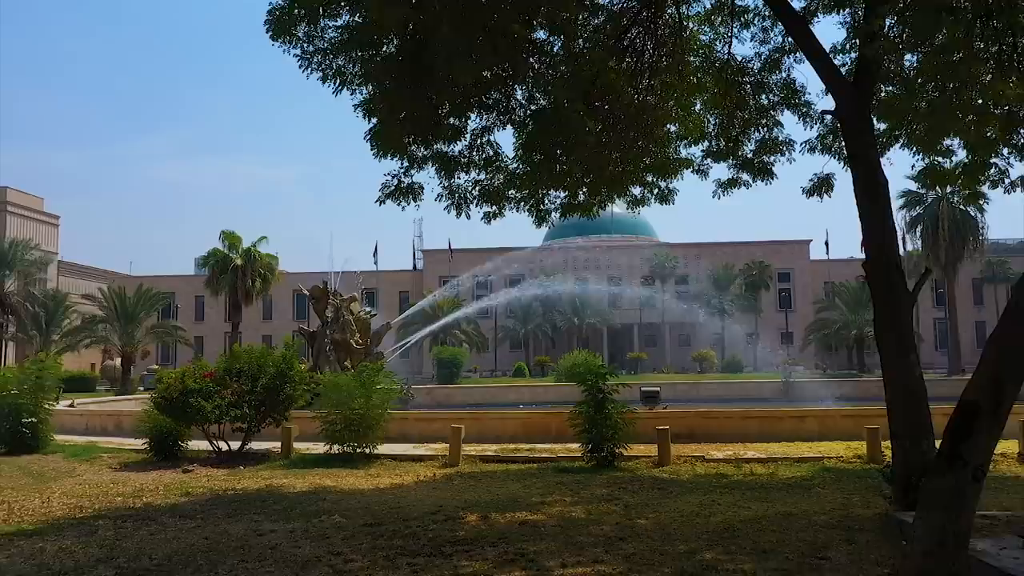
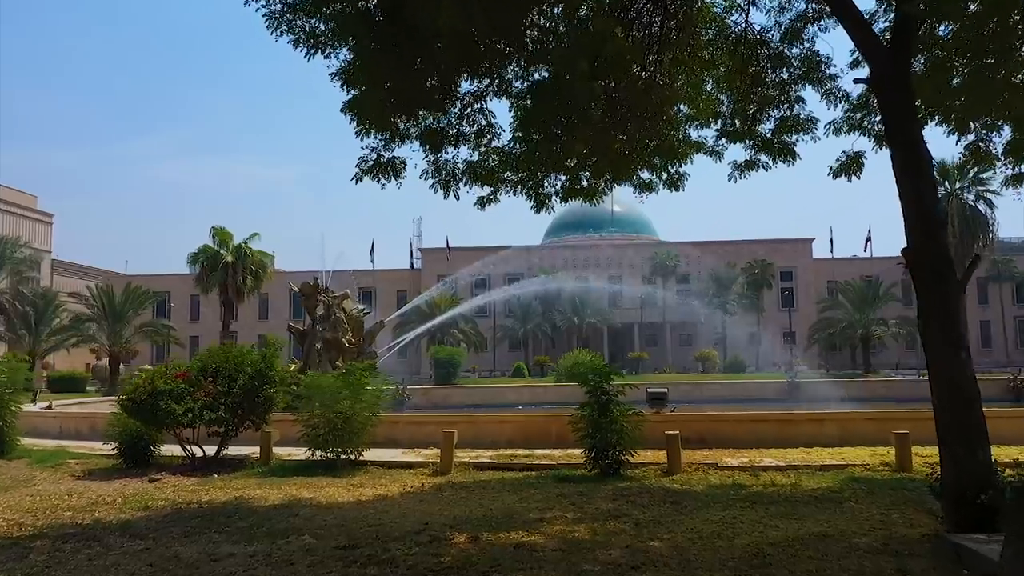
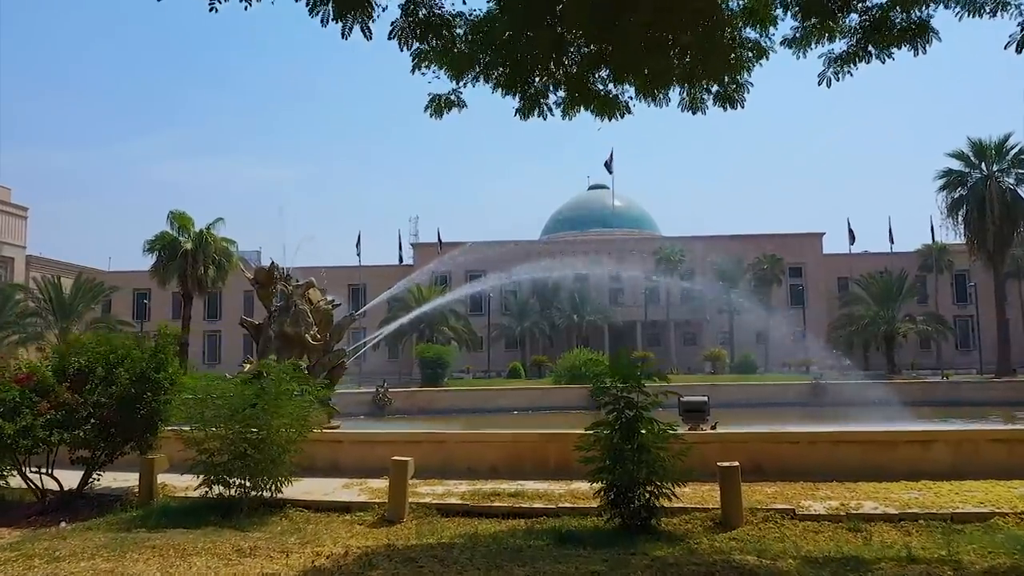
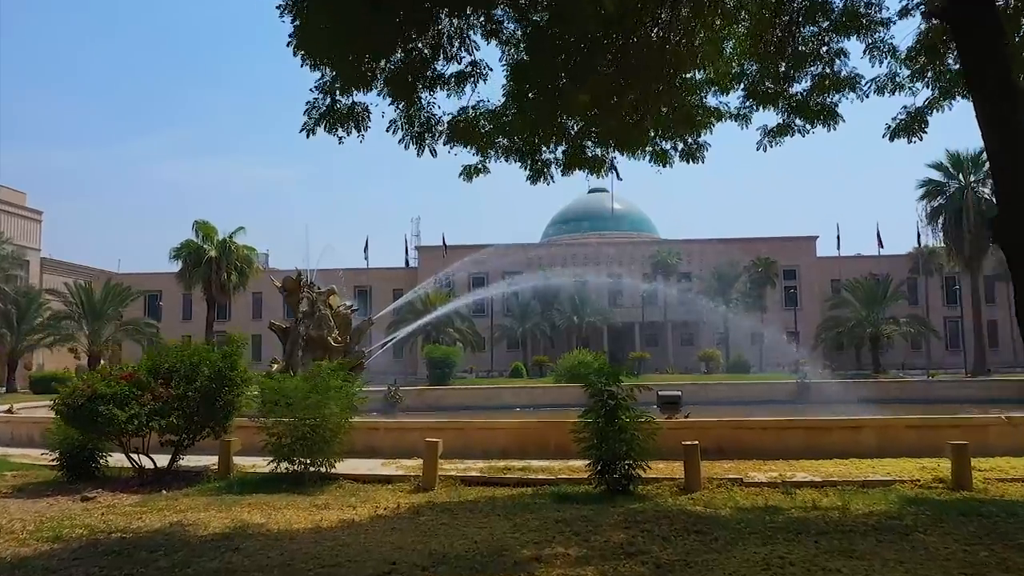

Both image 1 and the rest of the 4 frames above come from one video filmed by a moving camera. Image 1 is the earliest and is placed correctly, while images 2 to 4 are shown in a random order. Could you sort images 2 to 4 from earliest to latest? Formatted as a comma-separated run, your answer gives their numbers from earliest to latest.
2, 4, 3
